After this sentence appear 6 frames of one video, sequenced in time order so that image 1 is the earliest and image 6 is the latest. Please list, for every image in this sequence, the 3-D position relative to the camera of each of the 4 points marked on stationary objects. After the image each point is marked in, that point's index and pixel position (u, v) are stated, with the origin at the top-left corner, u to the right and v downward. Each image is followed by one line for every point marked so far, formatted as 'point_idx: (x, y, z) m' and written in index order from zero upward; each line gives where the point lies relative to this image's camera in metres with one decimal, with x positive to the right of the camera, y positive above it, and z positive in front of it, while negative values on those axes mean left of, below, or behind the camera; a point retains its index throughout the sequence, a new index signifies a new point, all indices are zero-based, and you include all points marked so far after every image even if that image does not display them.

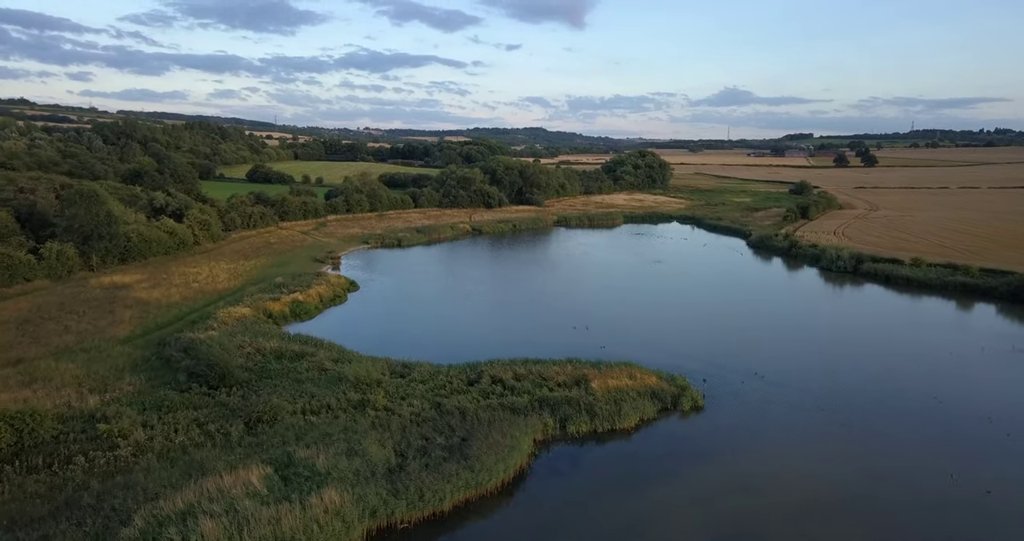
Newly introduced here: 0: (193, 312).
0: (-10.0, -1.4, +19.0) m
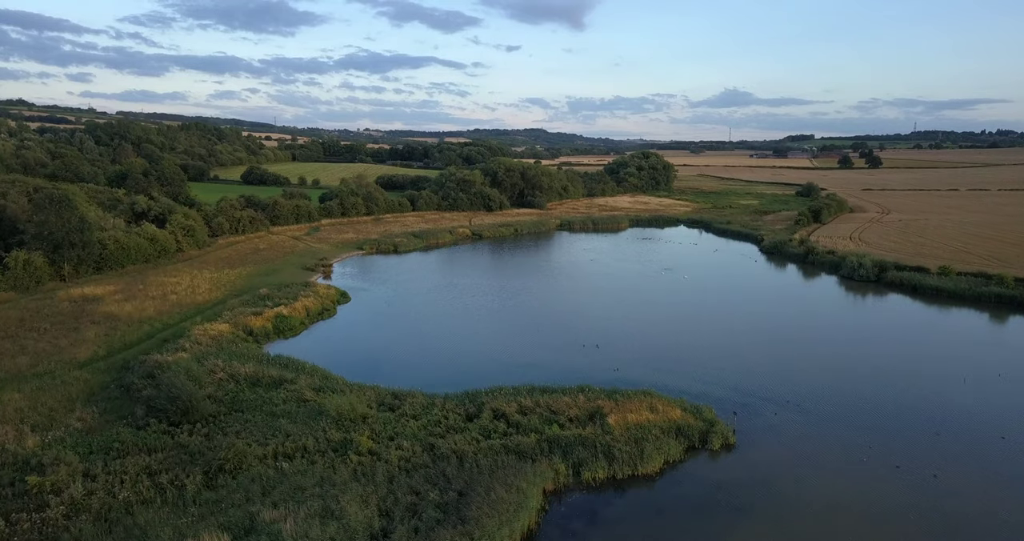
0: (-9.9, -1.7, +17.3) m
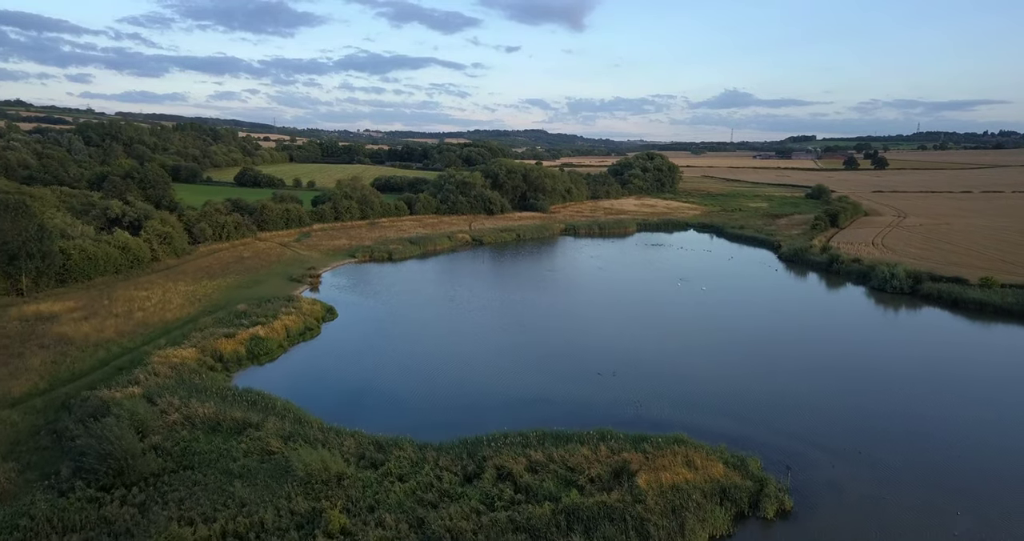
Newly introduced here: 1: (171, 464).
0: (-9.8, -2.2, +15.2) m
1: (-5.6, -3.2, +9.9) m
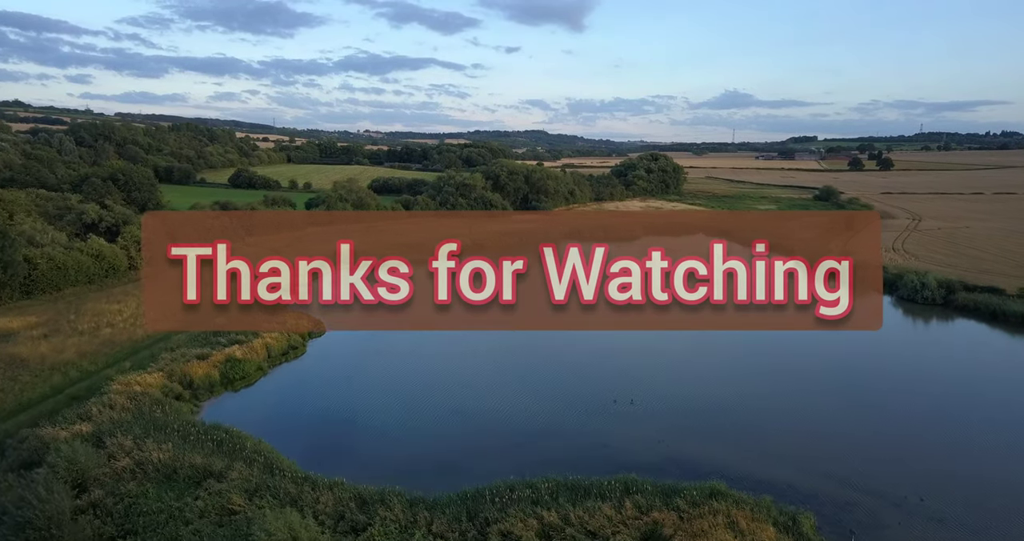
0: (-9.7, -2.5, +13.5) m
1: (-5.5, -3.5, +8.2) m
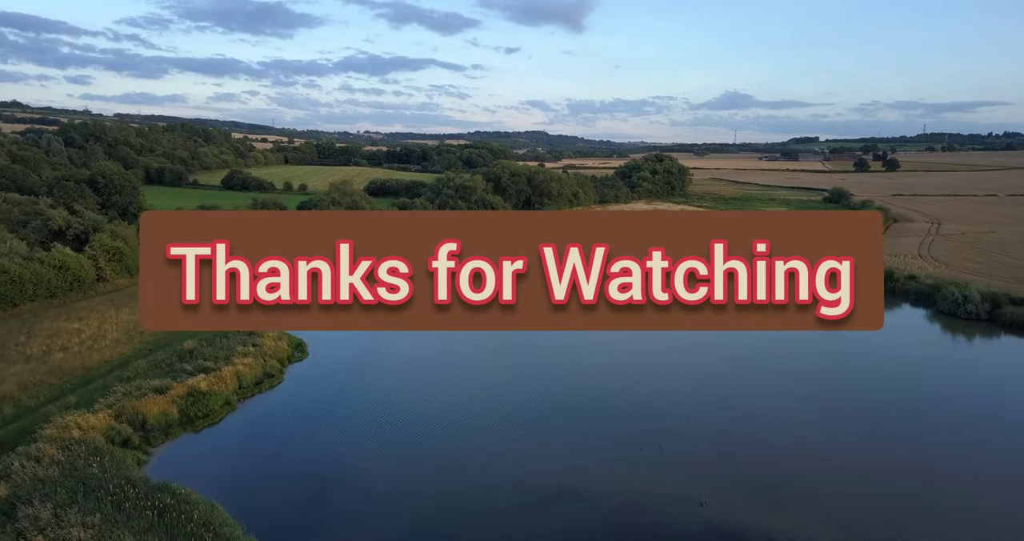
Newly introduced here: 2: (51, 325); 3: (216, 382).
0: (-9.5, -2.9, +11.5) m
1: (-5.3, -3.9, +6.2) m
2: (-13.2, -1.6, +17.3) m
3: (-6.7, -2.5, +13.6) m
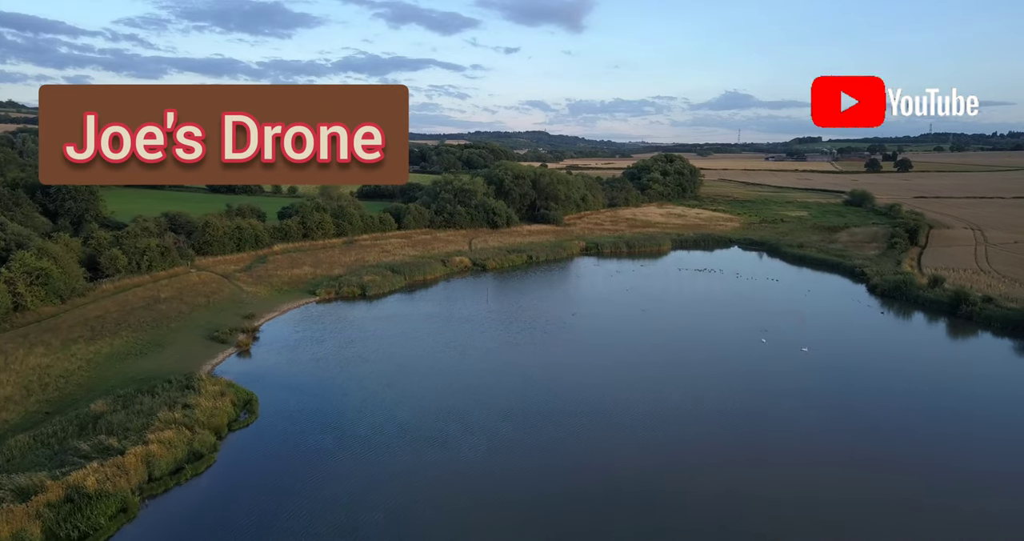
0: (-9.3, -3.7, +7.7) m
1: (-5.1, -4.7, +2.3) m
2: (-13.0, -2.3, +13.4) m
3: (-6.4, -3.3, +9.8) m
